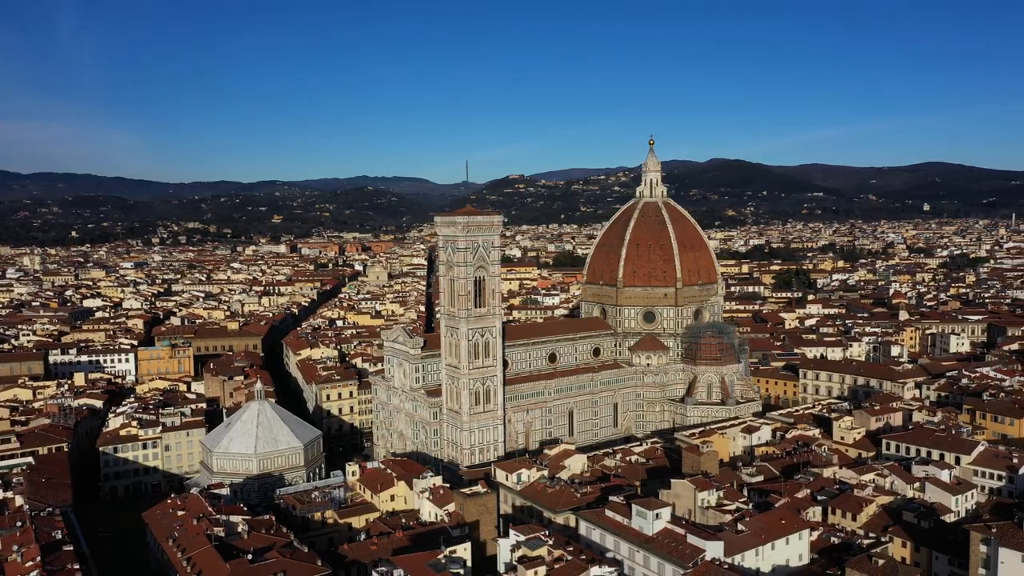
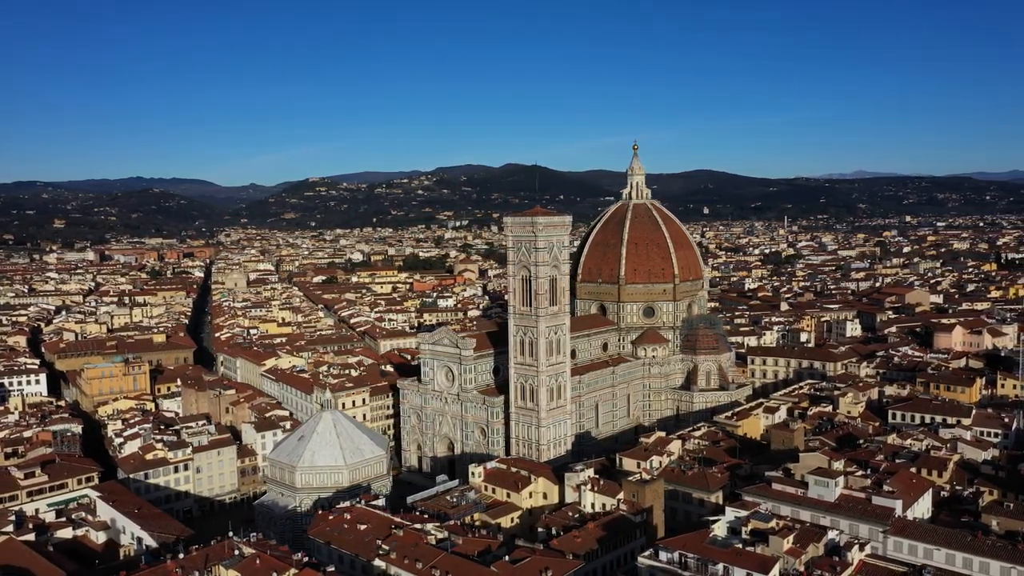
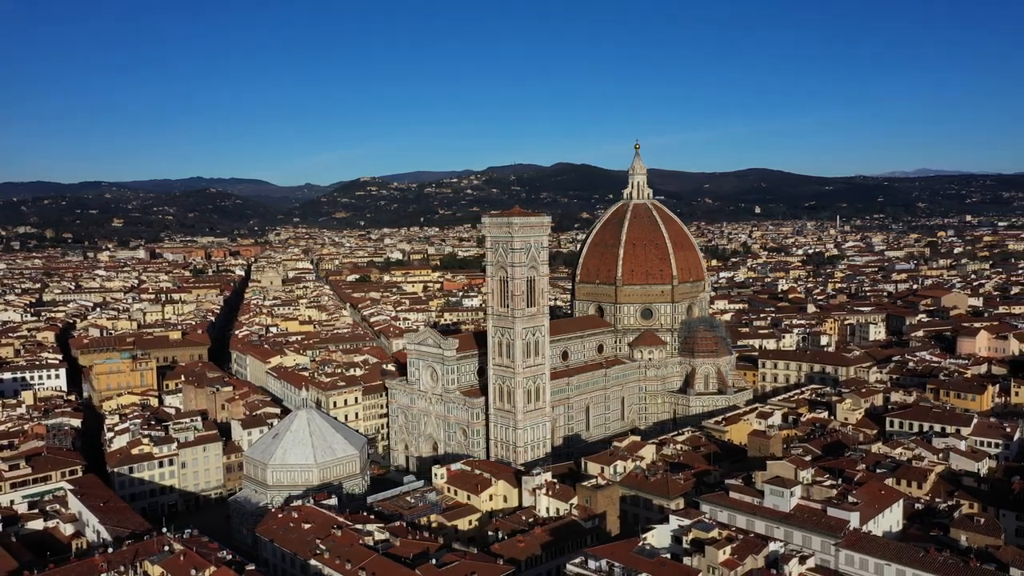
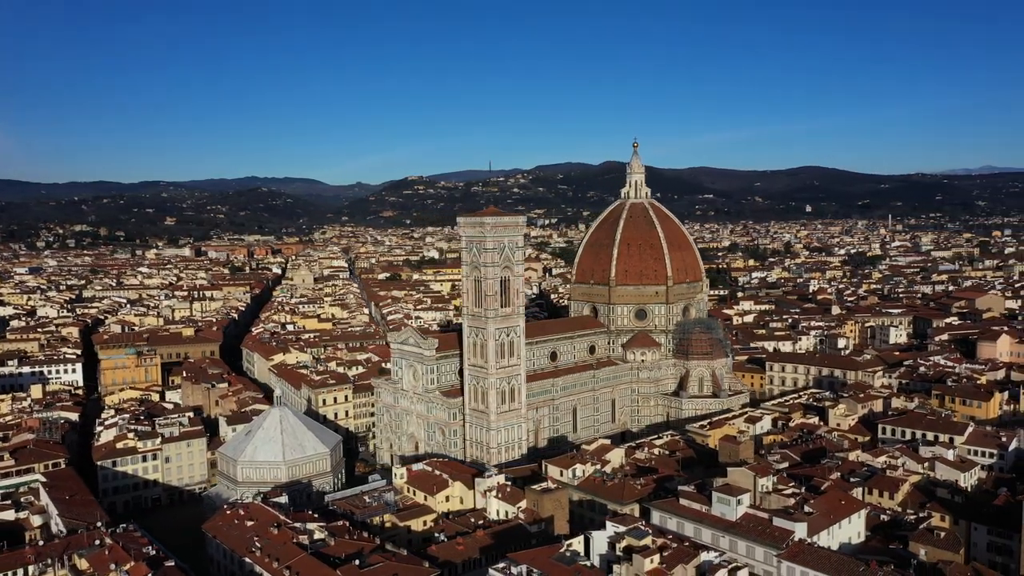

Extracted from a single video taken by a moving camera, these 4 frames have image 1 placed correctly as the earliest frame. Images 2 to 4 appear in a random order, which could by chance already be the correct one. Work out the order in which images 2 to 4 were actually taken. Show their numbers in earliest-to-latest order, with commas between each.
4, 3, 2
